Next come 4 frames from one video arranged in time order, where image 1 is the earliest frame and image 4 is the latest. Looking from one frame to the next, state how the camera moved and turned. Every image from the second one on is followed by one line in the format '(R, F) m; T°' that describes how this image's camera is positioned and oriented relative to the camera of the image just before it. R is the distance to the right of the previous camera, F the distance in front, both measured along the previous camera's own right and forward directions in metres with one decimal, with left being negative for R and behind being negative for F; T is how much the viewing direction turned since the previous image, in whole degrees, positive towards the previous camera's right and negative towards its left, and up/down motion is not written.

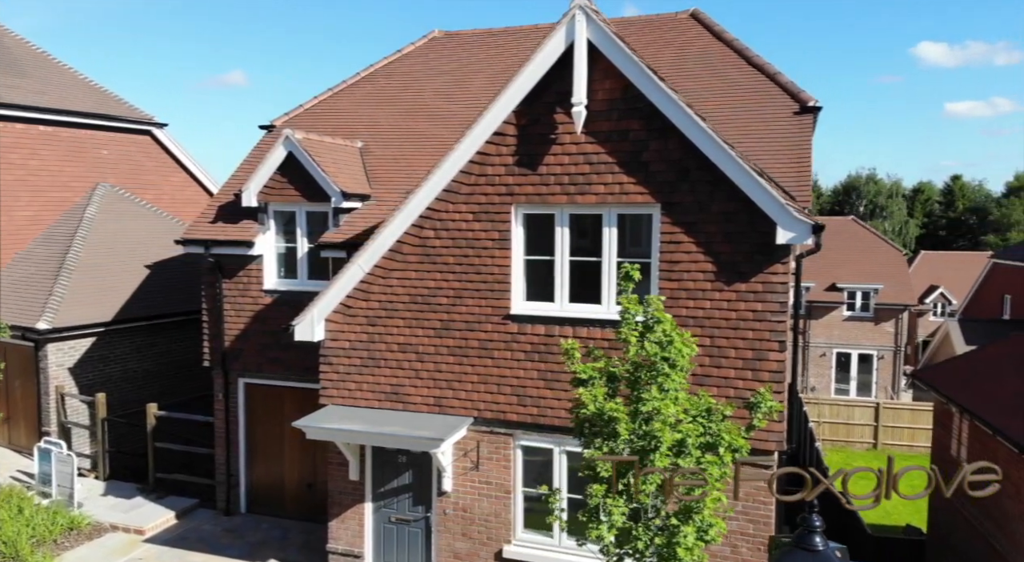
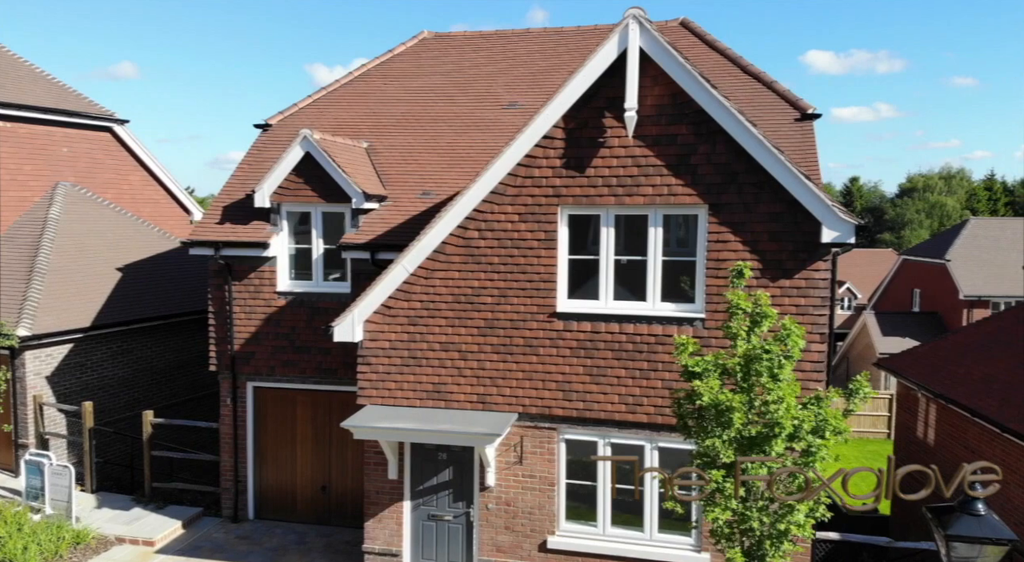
(-2.4, -0.2) m; +8°
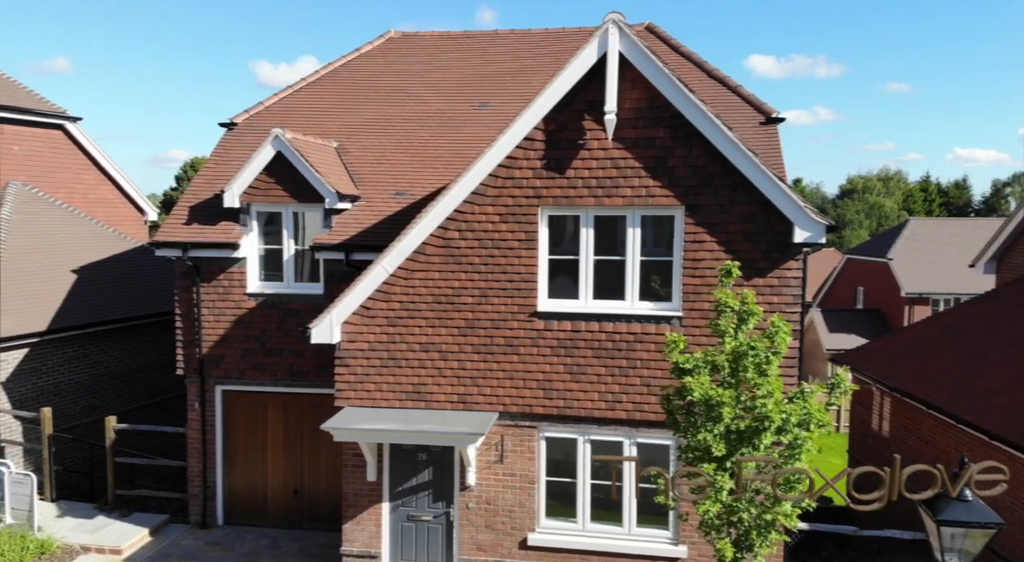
(-0.6, -0.1) m; +4°
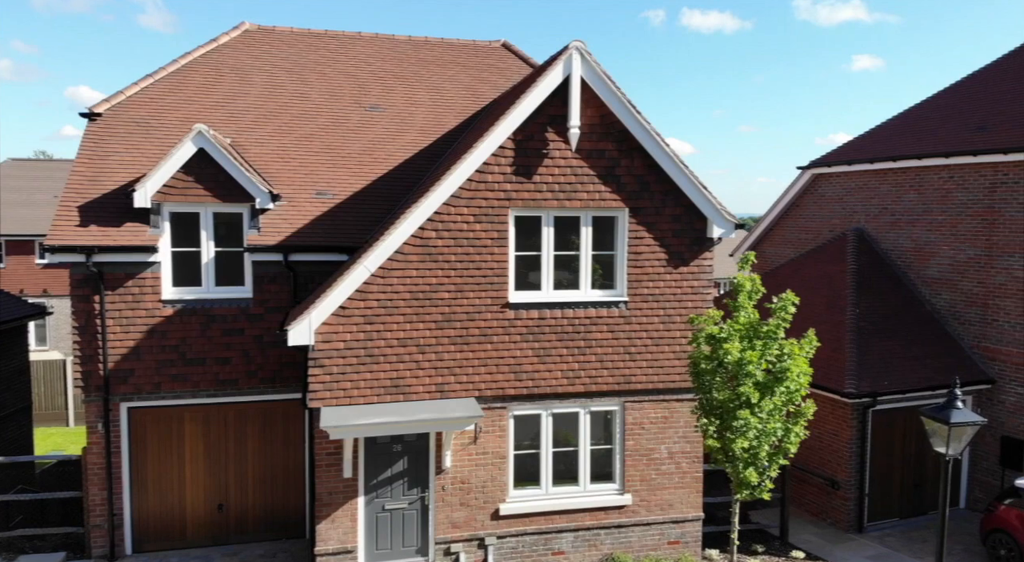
(-5.7, -0.1) m; +25°
